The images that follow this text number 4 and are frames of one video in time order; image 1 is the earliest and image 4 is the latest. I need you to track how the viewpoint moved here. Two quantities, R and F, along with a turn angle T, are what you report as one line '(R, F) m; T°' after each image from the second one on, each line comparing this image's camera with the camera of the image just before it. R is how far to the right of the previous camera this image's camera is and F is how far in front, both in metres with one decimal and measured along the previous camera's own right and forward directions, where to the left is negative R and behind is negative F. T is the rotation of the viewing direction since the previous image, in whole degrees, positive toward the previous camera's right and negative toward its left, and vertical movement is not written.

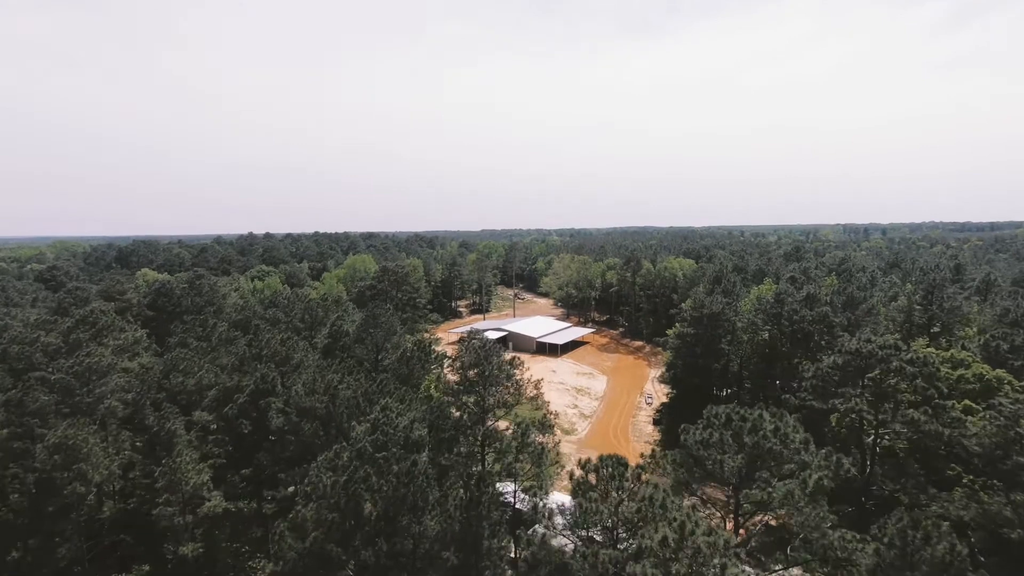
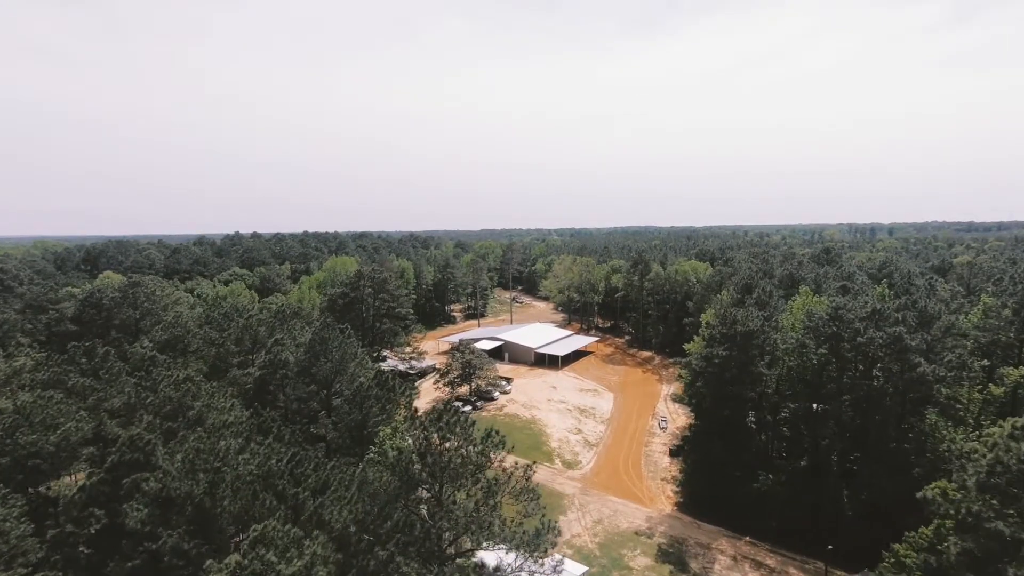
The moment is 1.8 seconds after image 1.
(+0.5, +6.1) m; 0°
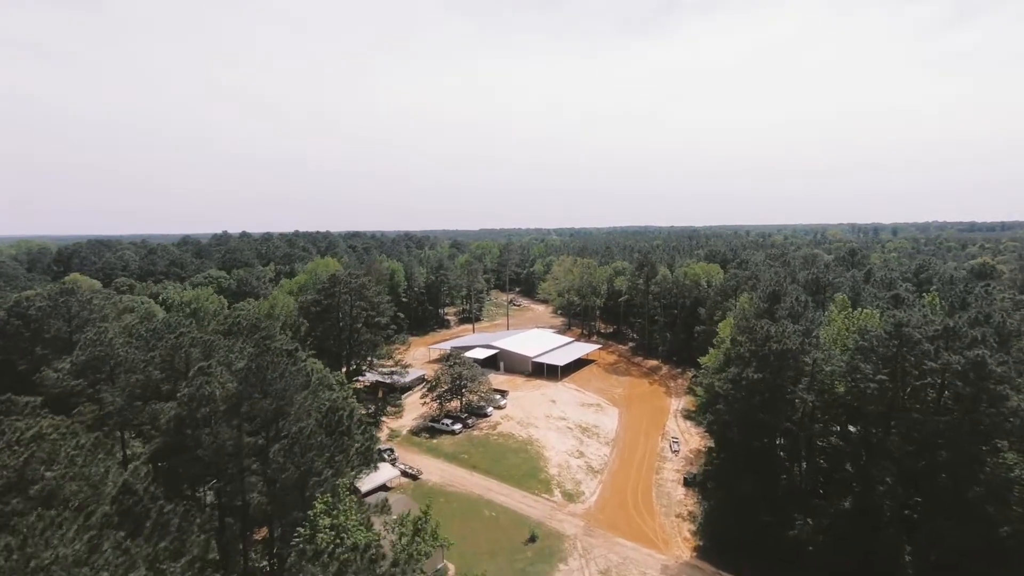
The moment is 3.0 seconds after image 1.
(+0.4, +4.5) m; 0°
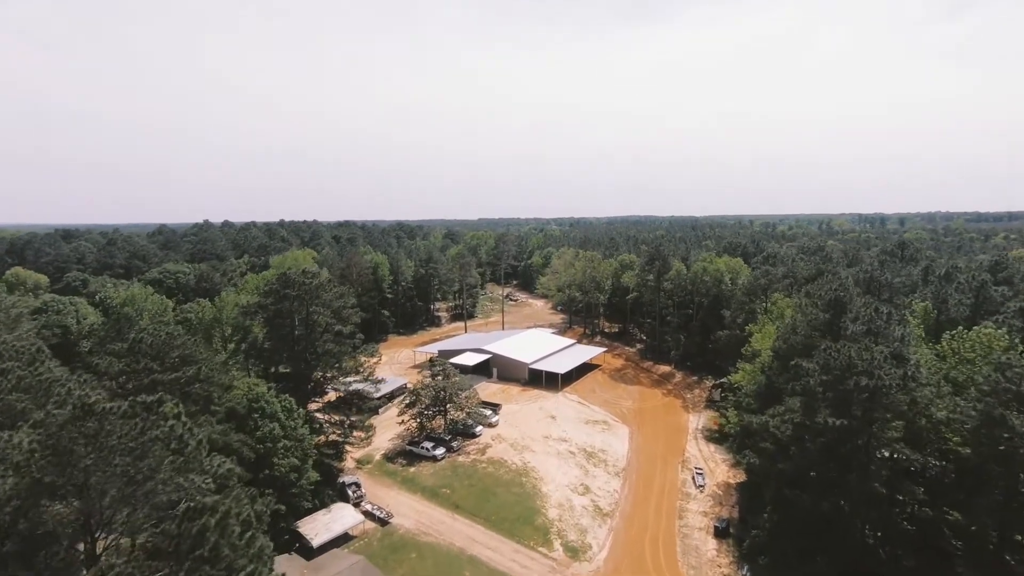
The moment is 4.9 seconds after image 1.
(+0.5, +6.7) m; 0°
